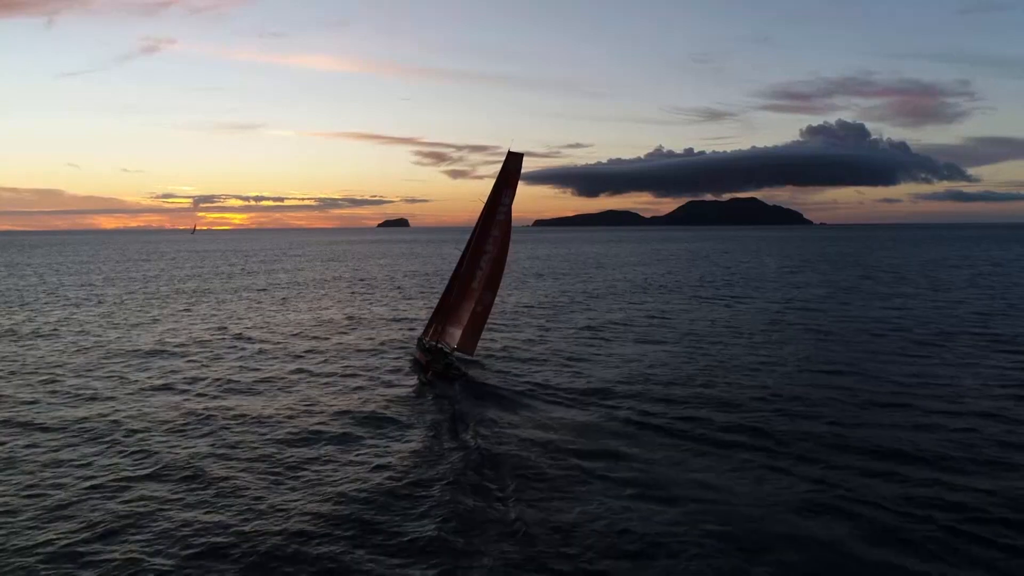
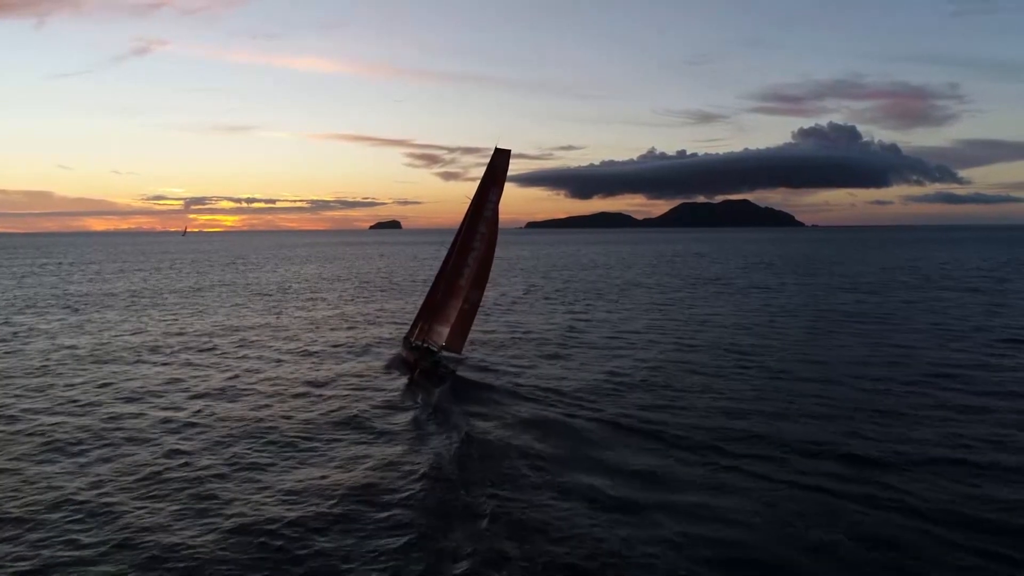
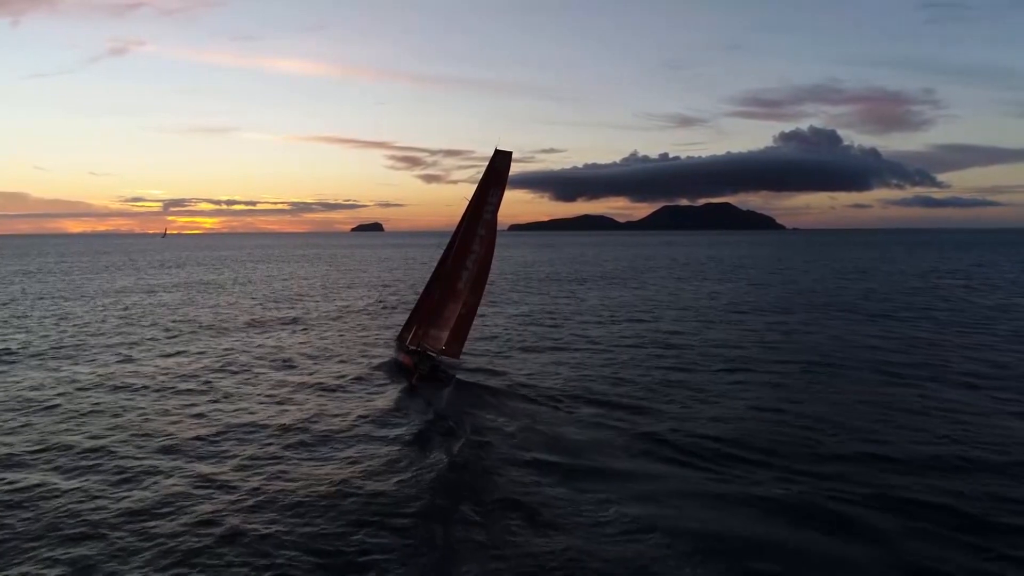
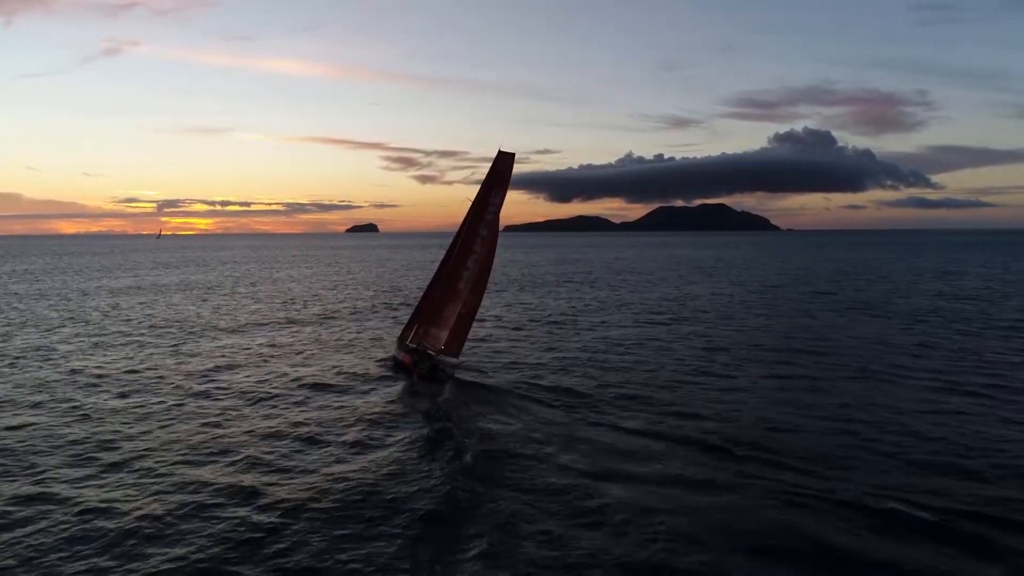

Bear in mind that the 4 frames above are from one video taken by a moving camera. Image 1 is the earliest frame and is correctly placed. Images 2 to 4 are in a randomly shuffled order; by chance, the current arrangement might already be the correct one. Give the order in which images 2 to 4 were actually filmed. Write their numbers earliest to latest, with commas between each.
2, 3, 4
